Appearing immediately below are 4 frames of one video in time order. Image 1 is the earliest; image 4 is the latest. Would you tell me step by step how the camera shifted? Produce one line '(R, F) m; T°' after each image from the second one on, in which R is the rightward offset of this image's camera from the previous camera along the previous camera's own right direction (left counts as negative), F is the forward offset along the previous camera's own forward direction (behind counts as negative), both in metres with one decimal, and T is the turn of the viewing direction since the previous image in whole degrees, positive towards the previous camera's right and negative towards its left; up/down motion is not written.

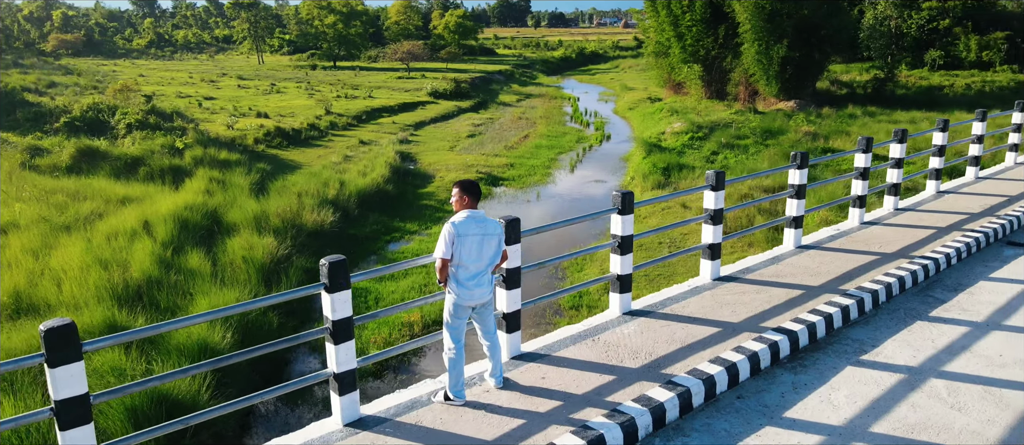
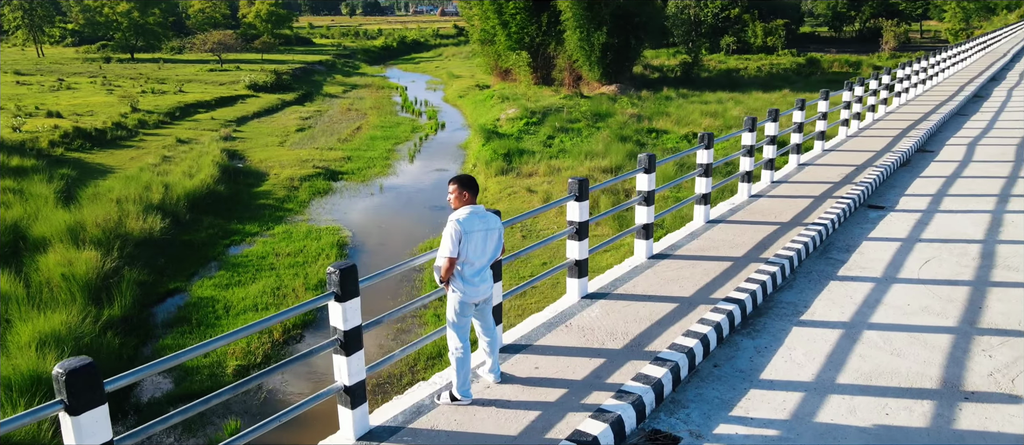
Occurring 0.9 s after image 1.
(-0.4, +0.1) m; +13°
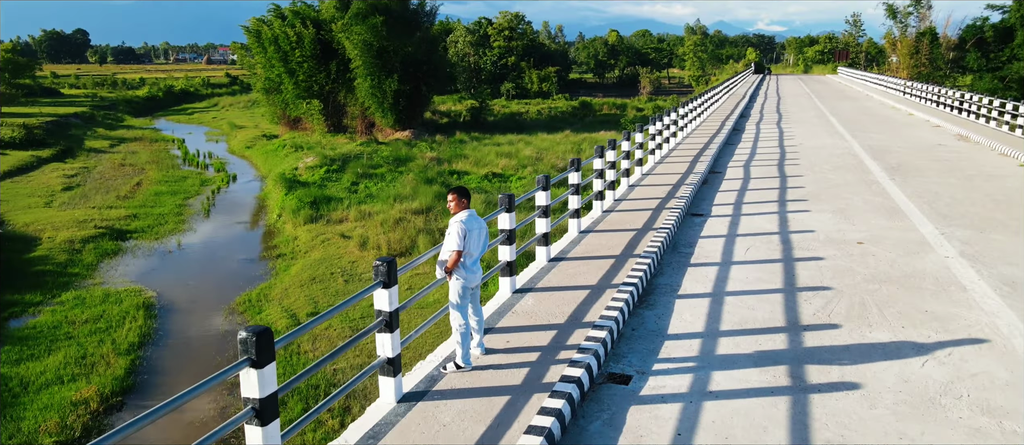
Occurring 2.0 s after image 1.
(-0.7, -0.5) m; +16°
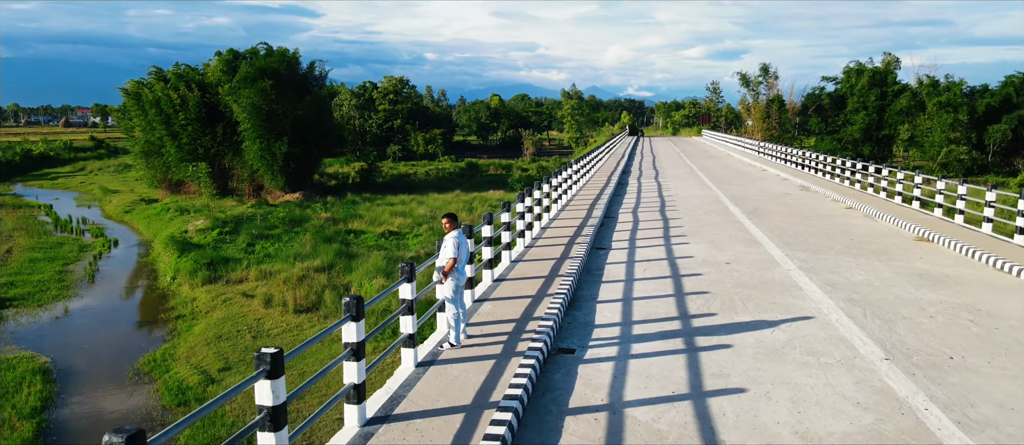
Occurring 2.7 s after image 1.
(-0.4, -0.9) m; +9°
